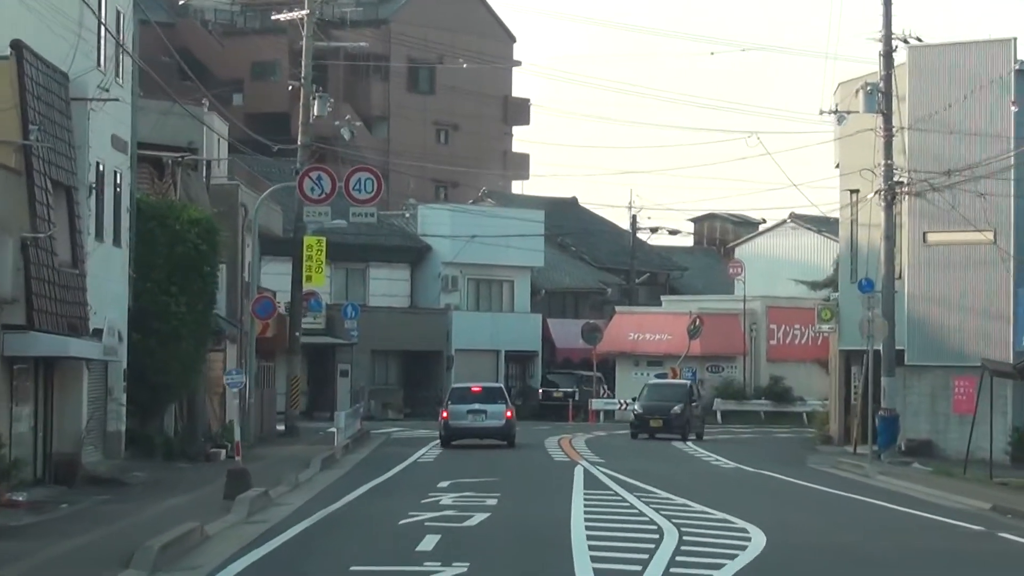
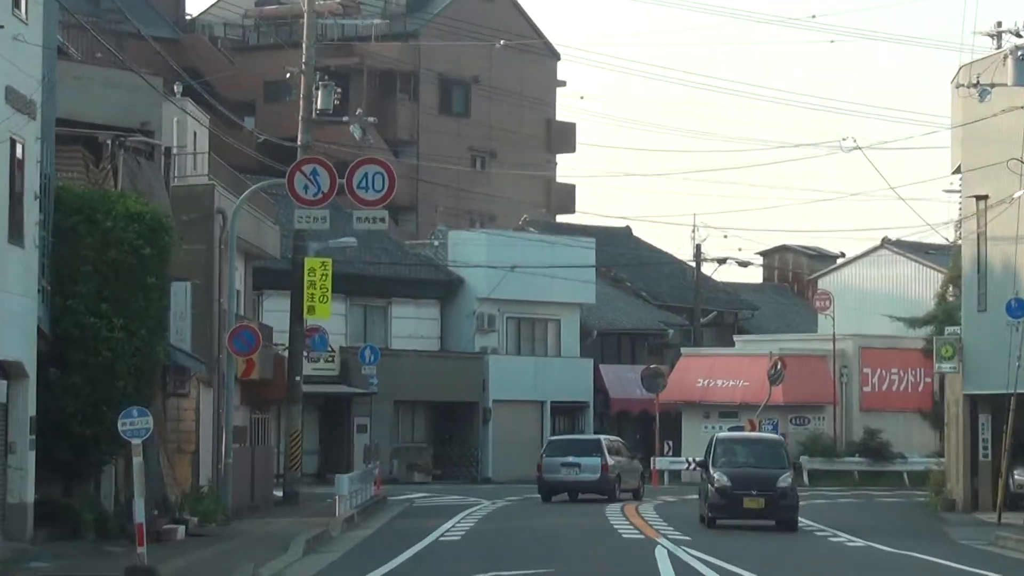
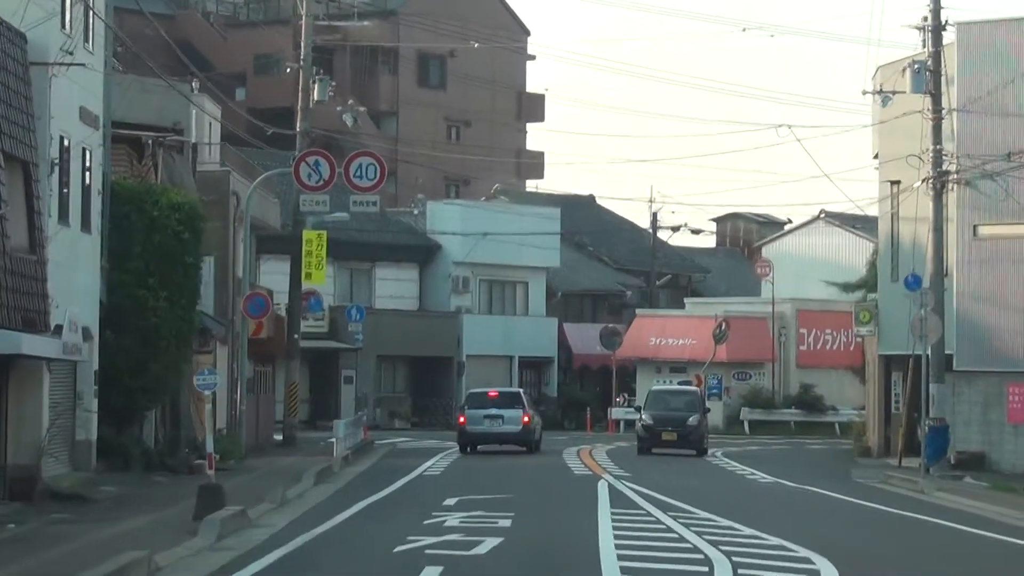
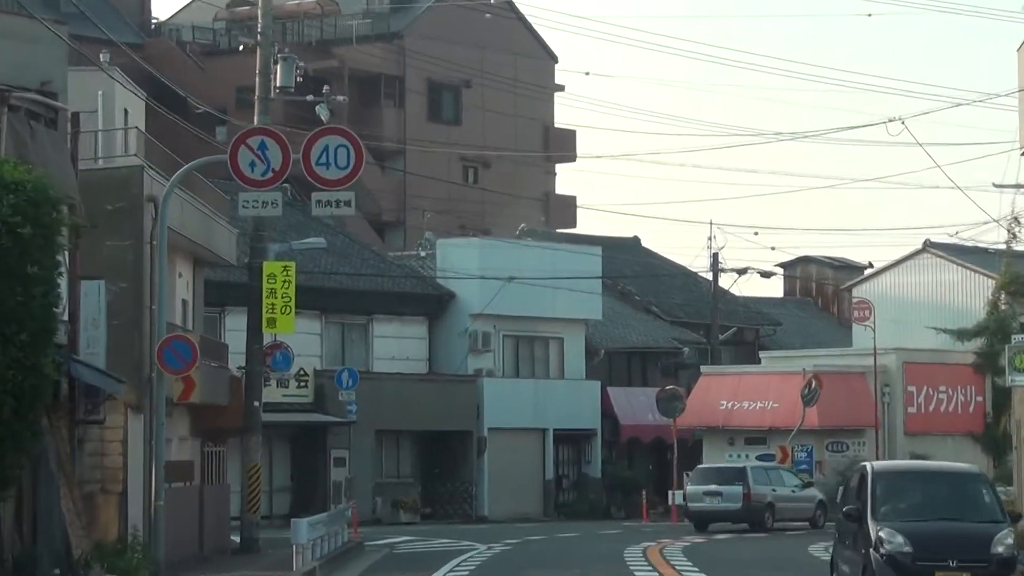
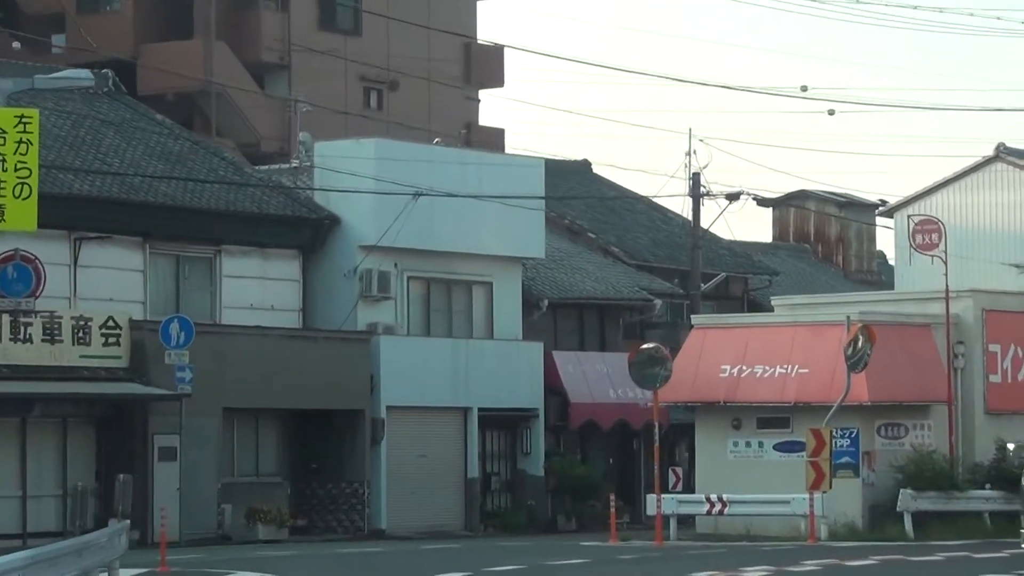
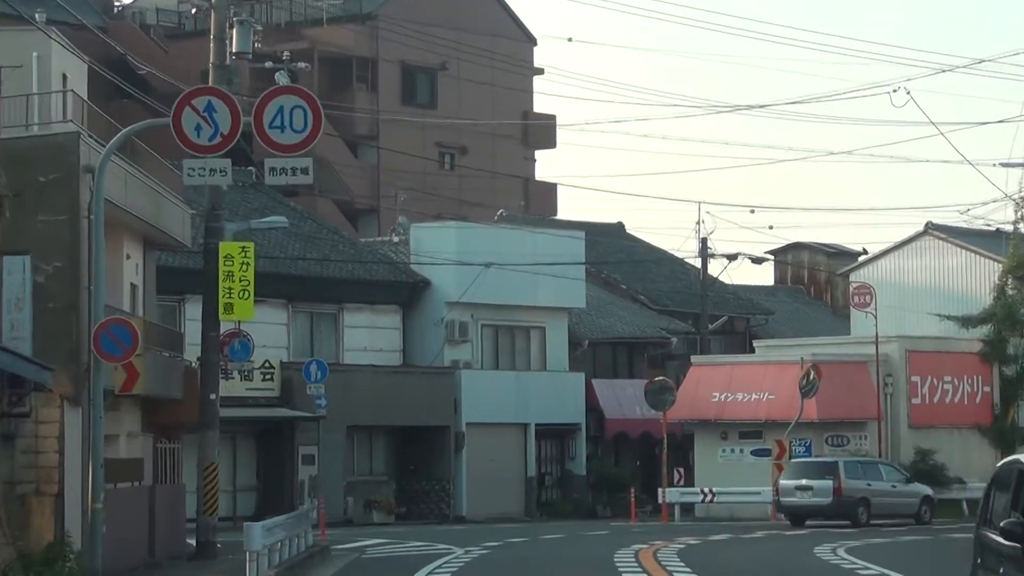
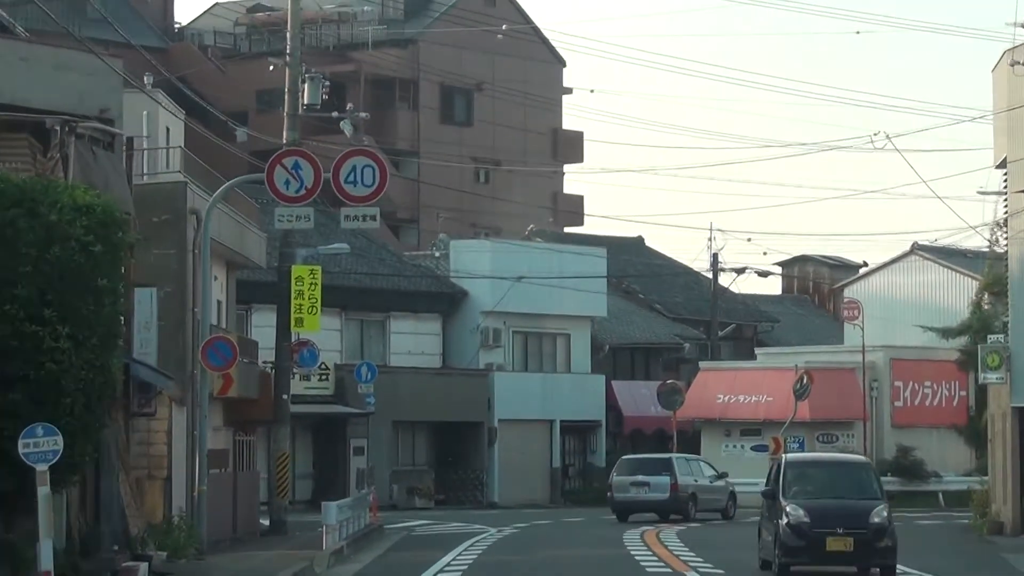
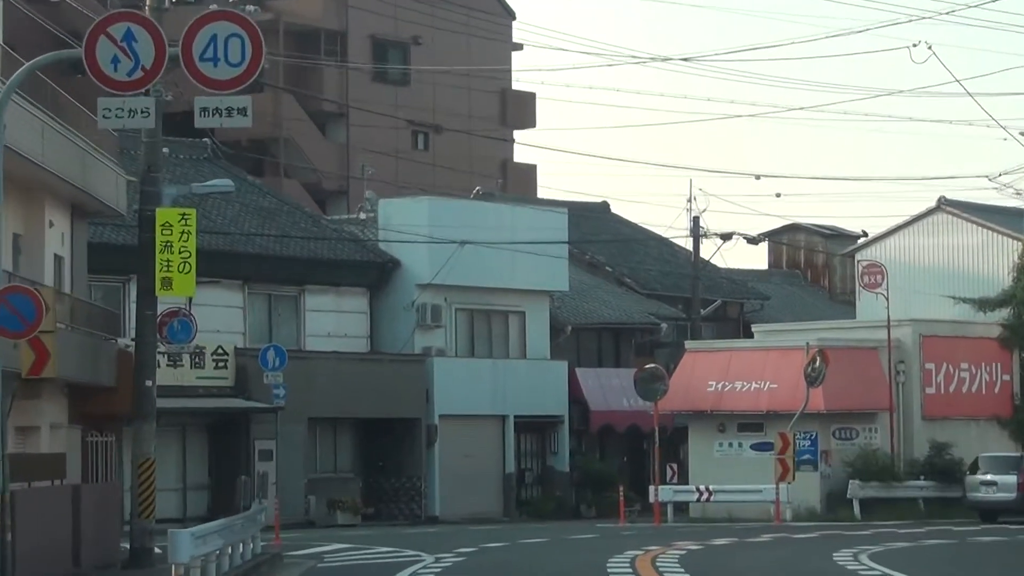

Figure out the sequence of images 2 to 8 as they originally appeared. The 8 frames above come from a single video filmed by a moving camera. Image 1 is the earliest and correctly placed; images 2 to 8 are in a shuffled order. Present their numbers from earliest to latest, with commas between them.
3, 2, 7, 4, 6, 8, 5
